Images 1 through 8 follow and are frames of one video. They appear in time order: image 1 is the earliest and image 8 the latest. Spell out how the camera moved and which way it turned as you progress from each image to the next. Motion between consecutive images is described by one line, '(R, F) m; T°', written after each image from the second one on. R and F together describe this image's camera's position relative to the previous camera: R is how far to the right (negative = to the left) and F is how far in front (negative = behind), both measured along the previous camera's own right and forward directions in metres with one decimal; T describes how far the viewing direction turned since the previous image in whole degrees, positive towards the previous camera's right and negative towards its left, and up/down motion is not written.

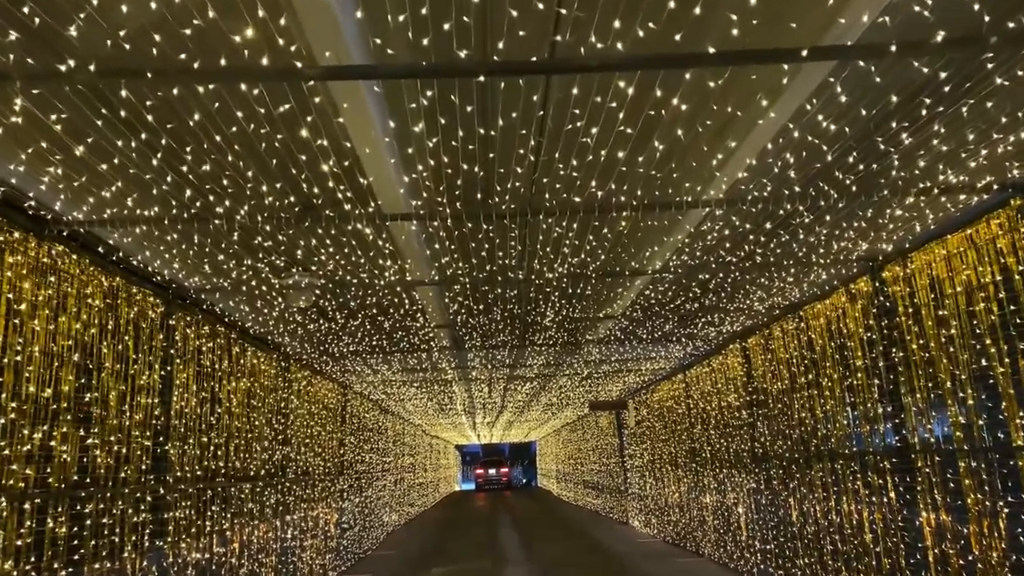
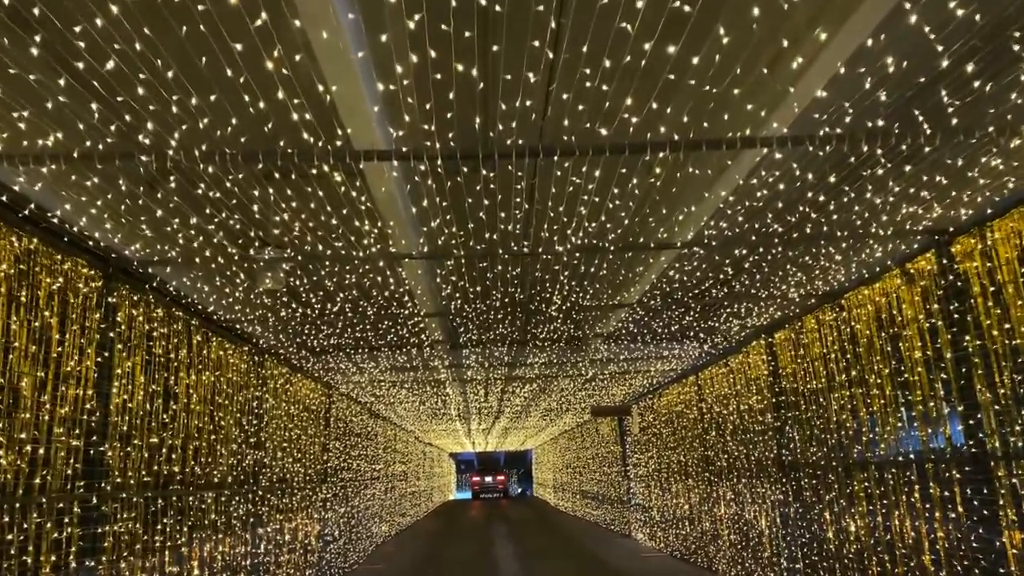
(0.0, +0.8) m; 0°
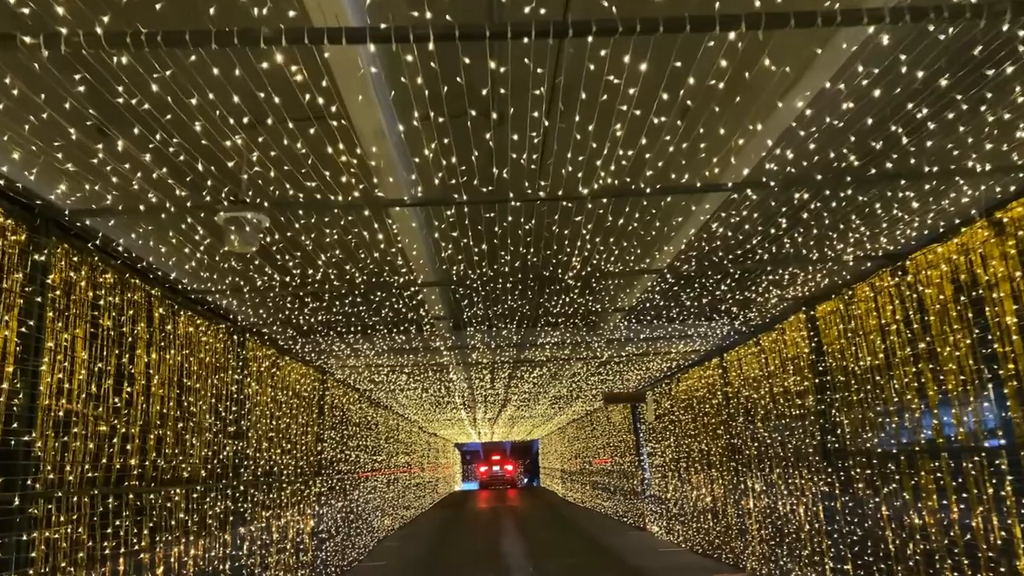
(0.0, +0.8) m; 0°
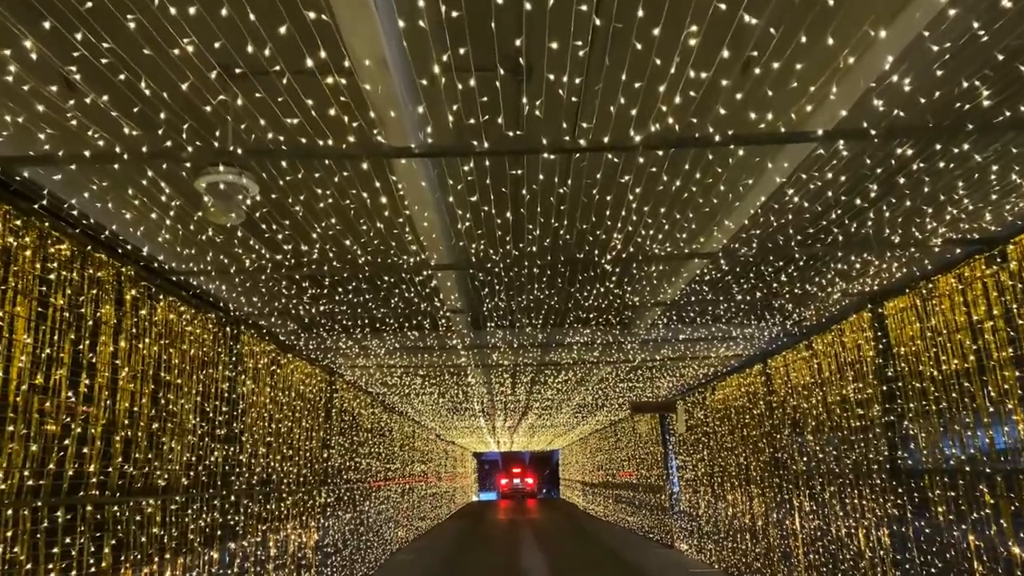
(0.0, +0.7) m; -1°
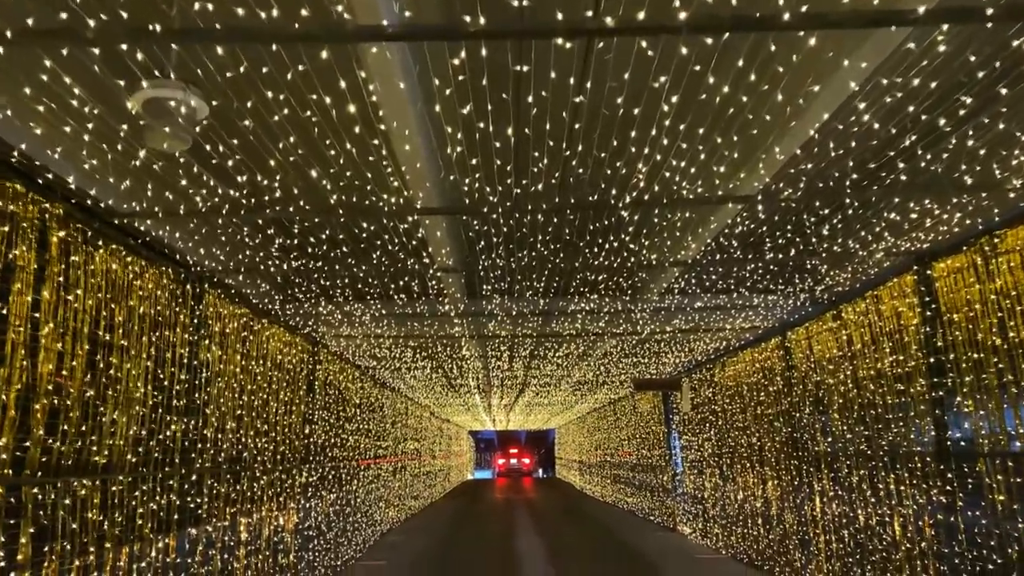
(0.0, +0.7) m; 0°
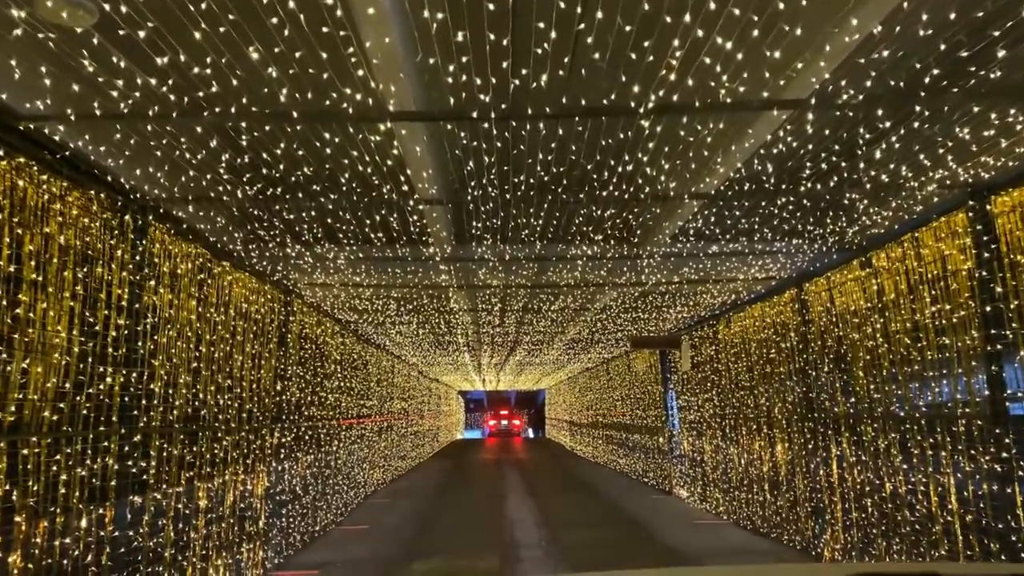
(0.0, +0.7) m; +1°
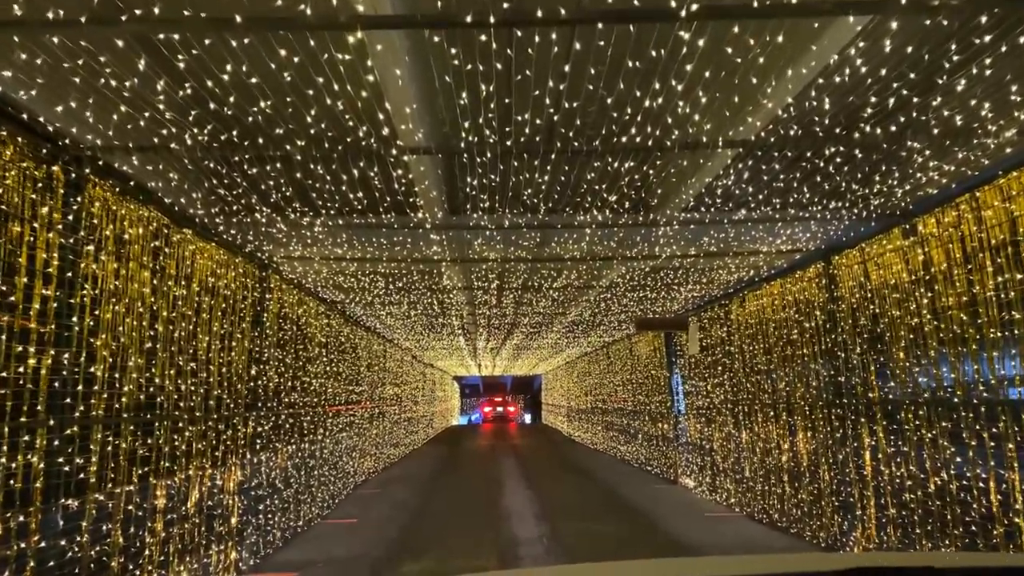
(0.0, +0.7) m; 0°
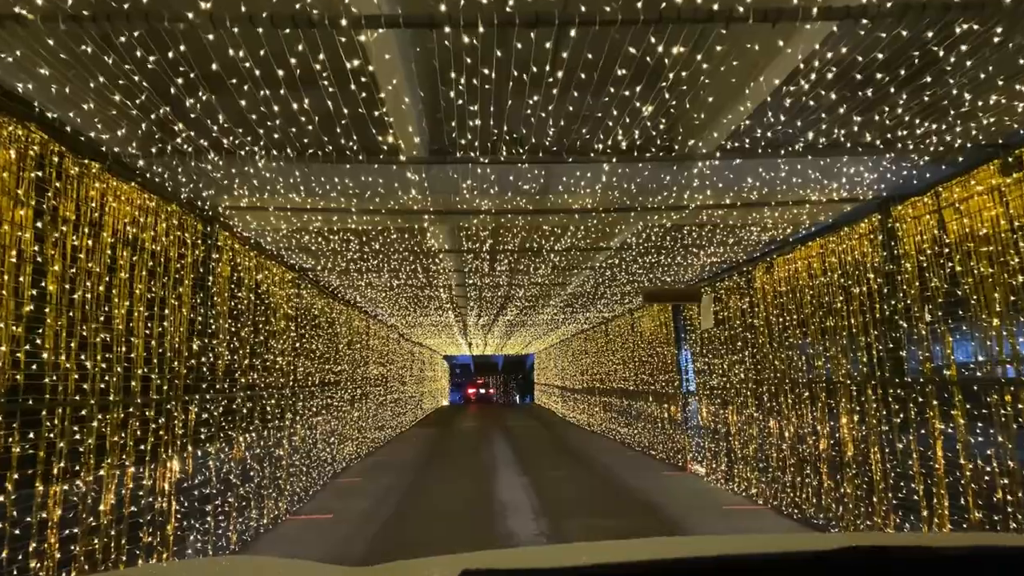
(0.0, +1.1) m; +1°
